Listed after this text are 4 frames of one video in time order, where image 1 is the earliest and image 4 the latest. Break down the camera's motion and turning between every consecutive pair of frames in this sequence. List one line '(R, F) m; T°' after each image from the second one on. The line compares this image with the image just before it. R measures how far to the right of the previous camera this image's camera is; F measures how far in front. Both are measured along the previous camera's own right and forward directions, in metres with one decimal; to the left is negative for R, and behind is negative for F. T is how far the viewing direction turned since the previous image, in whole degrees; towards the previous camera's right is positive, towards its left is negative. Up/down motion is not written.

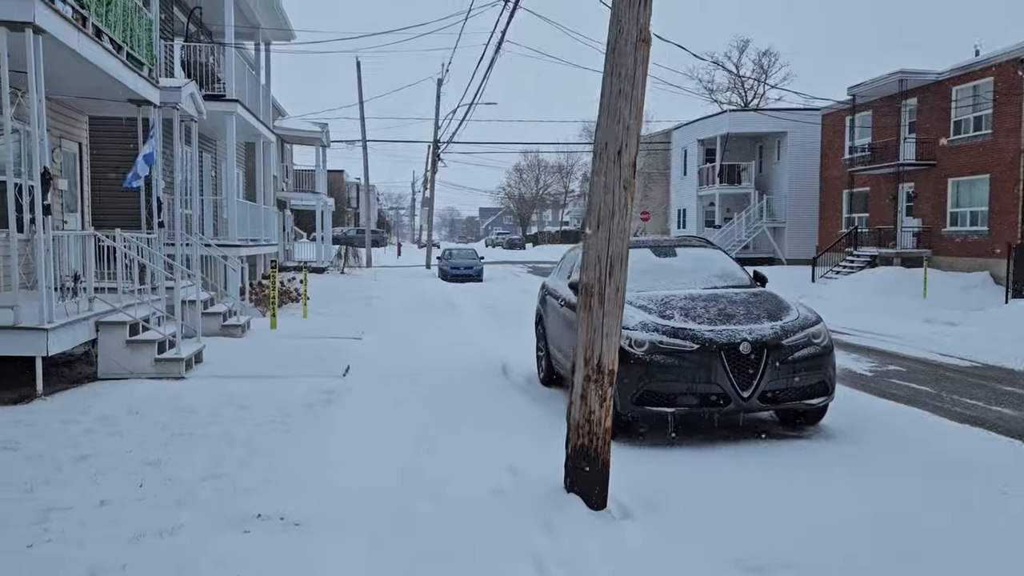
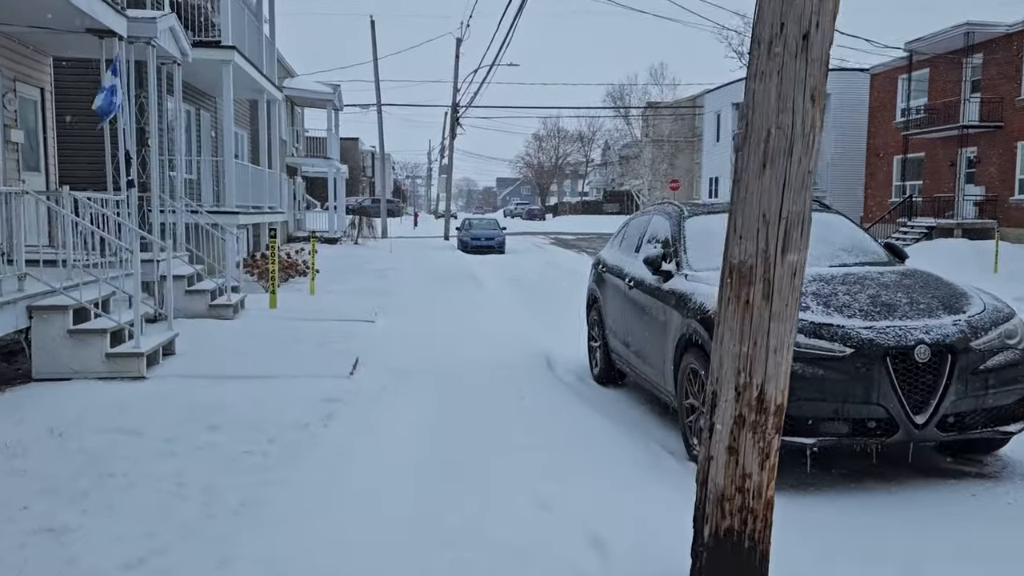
(-0.3, +2.0) m; -1°
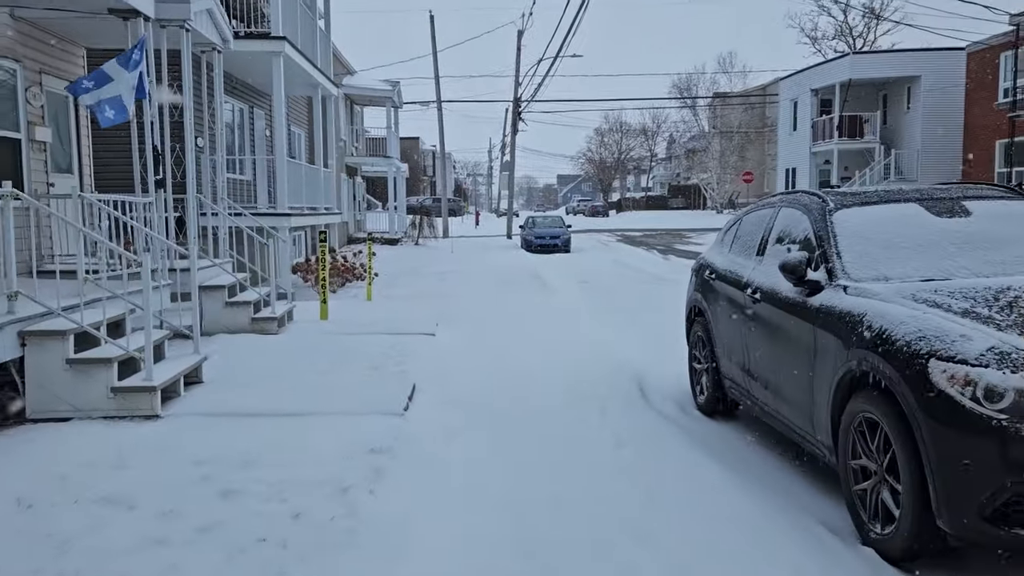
(-0.2, +1.3) m; -5°
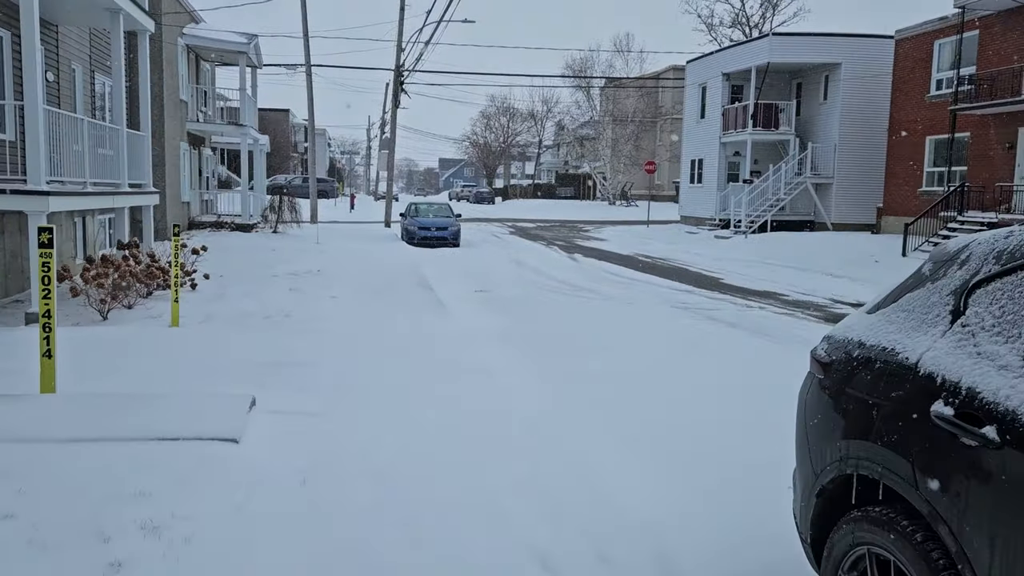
(0.0, +4.3) m; +9°
